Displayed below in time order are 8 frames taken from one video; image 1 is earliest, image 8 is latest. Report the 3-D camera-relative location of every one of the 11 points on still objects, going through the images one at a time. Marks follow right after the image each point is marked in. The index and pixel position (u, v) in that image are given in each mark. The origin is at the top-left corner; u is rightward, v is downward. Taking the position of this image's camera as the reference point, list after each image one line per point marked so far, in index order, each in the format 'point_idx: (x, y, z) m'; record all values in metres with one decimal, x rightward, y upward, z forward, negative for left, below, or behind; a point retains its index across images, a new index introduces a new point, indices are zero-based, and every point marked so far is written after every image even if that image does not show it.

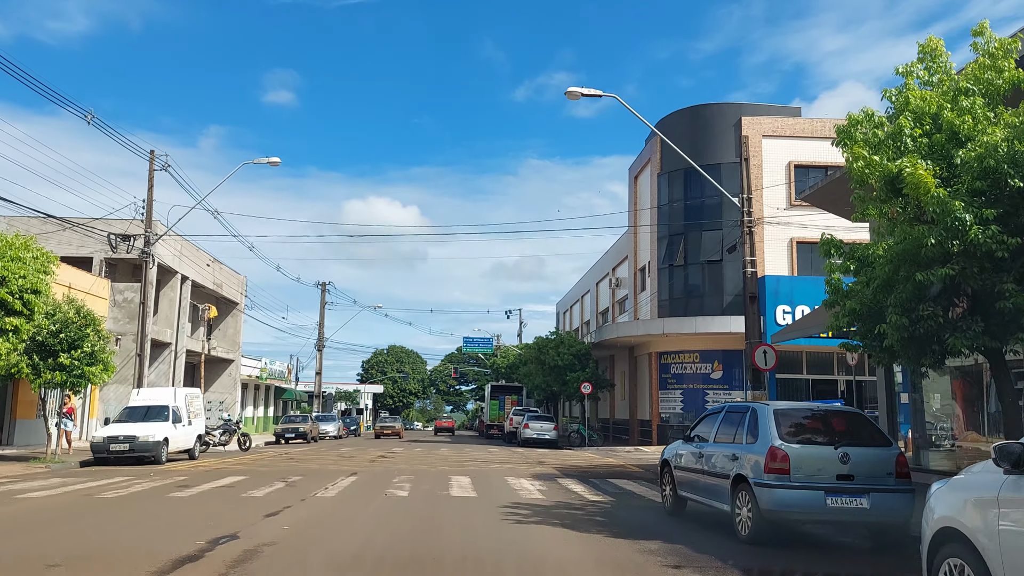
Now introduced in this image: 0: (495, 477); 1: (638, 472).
0: (-0.4, -4.1, +18.2) m
1: (+2.9, -4.2, +19.2) m
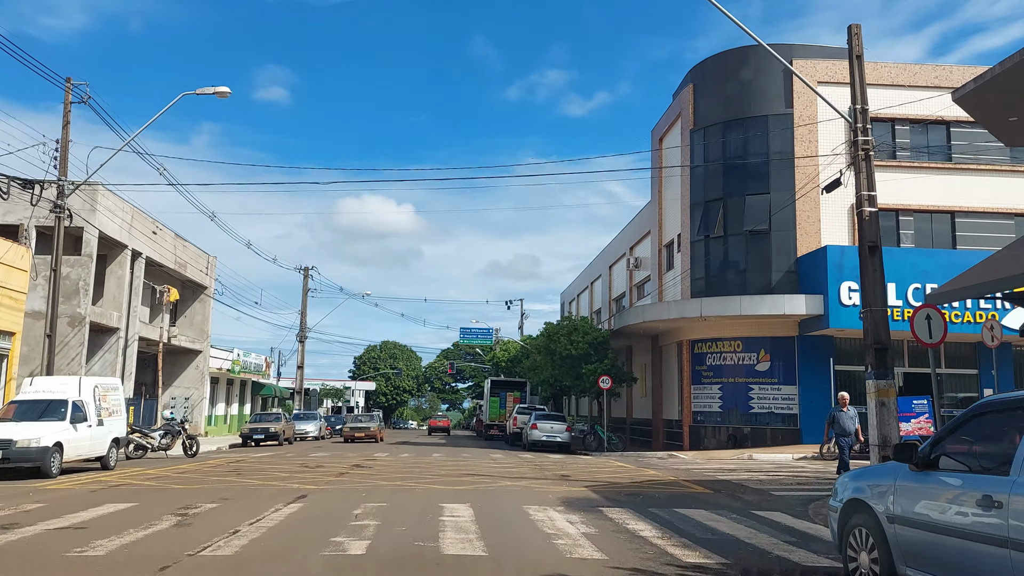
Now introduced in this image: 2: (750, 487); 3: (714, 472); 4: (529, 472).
0: (-0.1, -3.2, +12.8) m
1: (+3.2, -3.3, +13.7) m
2: (+4.3, -3.6, +15.1) m
3: (+4.4, -4.0, +18.4) m
4: (+0.4, -4.0, +18.3) m
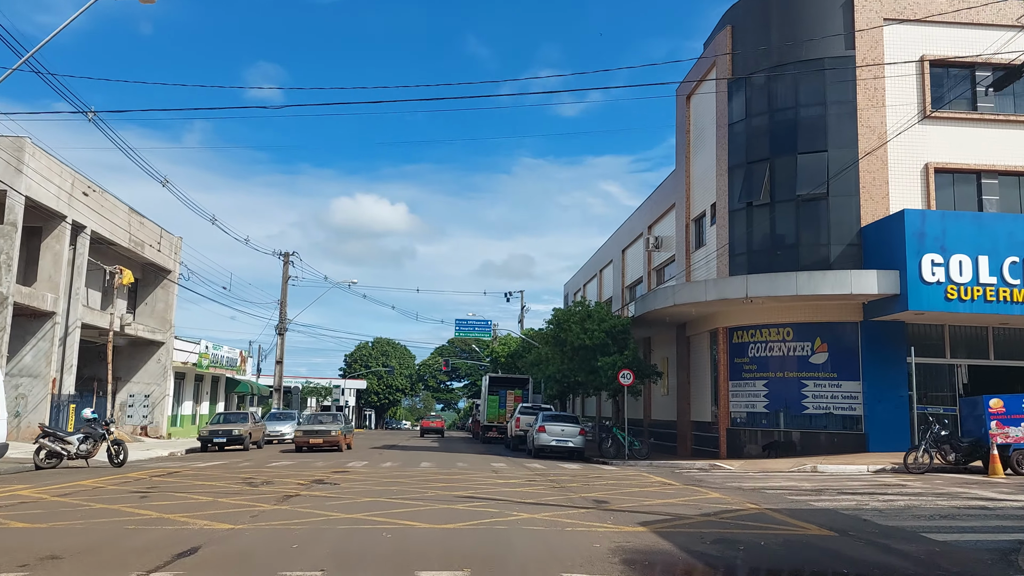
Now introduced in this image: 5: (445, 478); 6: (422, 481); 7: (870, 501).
0: (+0.1, -2.5, +8.0) m
1: (+3.4, -2.7, +9.0) m
2: (+4.5, -2.9, +10.4) m
3: (+4.6, -3.4, +13.7) m
4: (+0.5, -3.3, +13.5) m
5: (-1.4, -4.0, +17.9) m
6: (-1.8, -3.8, +16.6) m
7: (+5.4, -3.2, +12.7) m
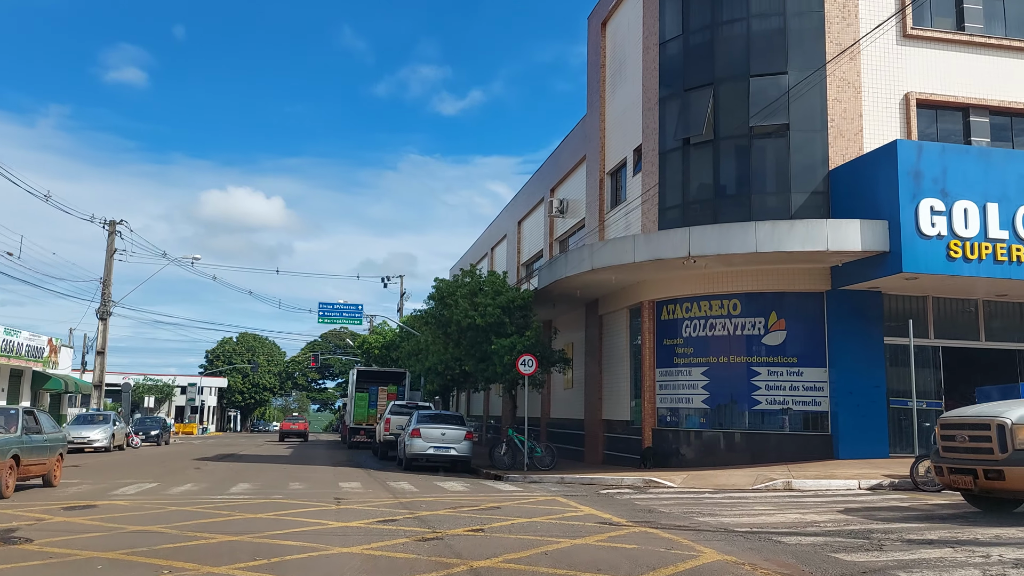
0: (-0.5, -1.6, +1.8) m
1: (+2.5, -1.7, +3.2) m
2: (+3.4, -2.0, +4.7) m
3: (+3.1, -2.4, +8.0) m
4: (-0.9, -2.4, +7.3) m
5: (-3.5, -3.0, +11.4) m
6: (-3.6, -2.8, +10.0) m
7: (+4.0, -2.3, +7.2) m
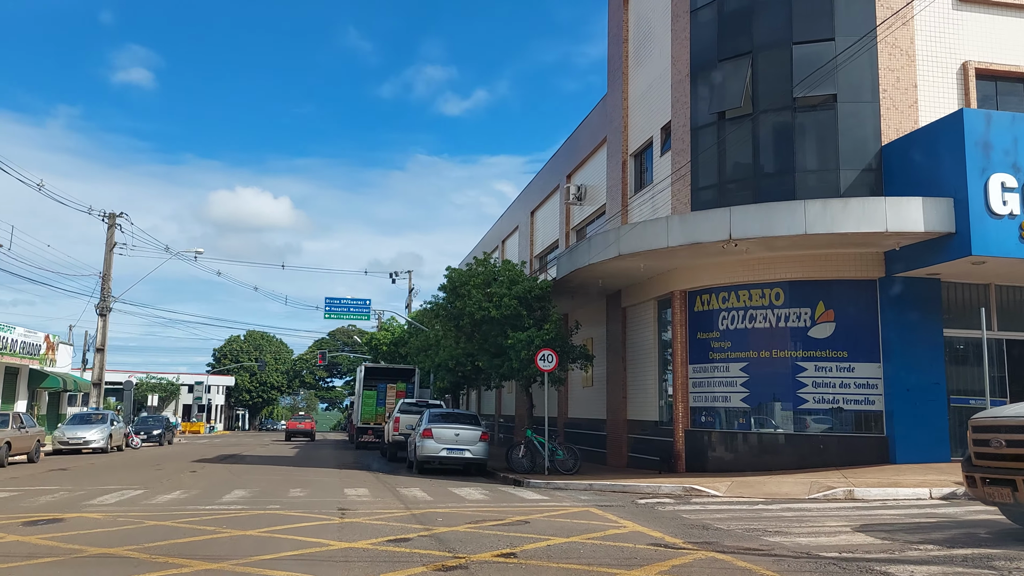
0: (-0.3, -1.3, +0.2) m
1: (+2.8, -1.5, +1.6) m
2: (+3.7, -1.8, +3.1) m
3: (+3.4, -2.2, +6.4) m
4: (-0.6, -2.1, +5.7) m
5: (-3.1, -2.8, +9.9) m
6: (-3.3, -2.6, +8.5) m
7: (+4.3, -2.1, +5.6) m
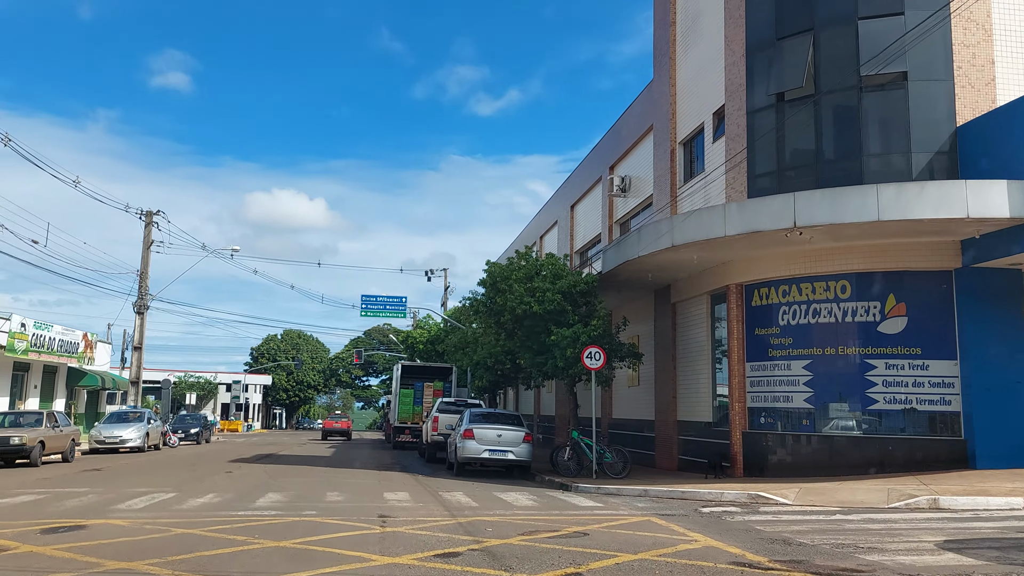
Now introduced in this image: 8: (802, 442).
0: (-0.1, -1.2, -0.7) m
1: (+3.0, -1.4, +0.6) m
2: (+4.0, -1.6, +2.1) m
3: (+3.9, -2.1, +5.4) m
4: (-0.2, -2.0, +4.9) m
5: (-2.5, -2.7, +9.1) m
6: (-2.8, -2.5, +7.7) m
7: (+4.8, -1.9, +4.5) m
8: (+5.5, -2.9, +15.9) m
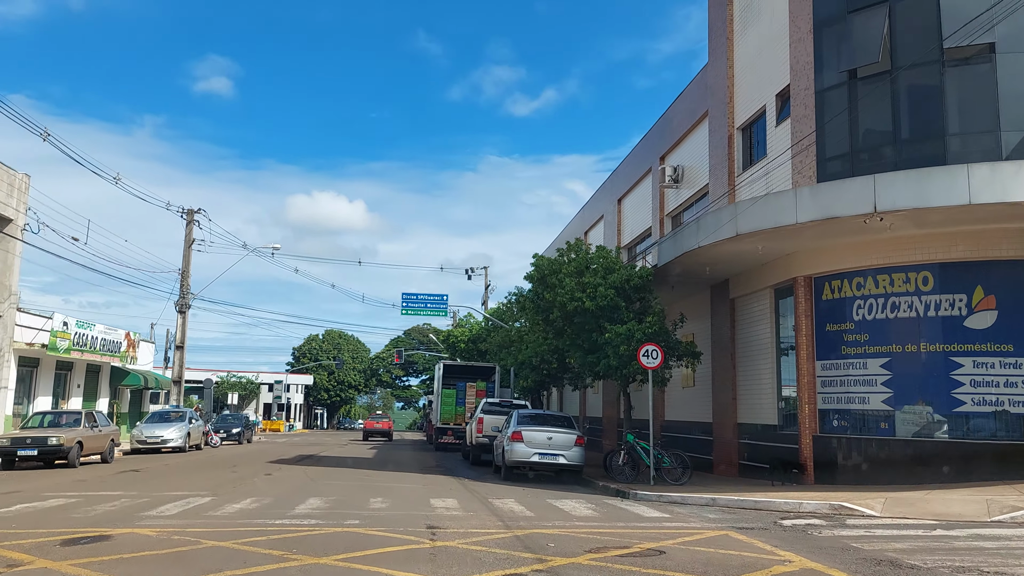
0: (+0.1, -1.1, -1.6) m
1: (+3.3, -1.2, -0.5) m
2: (+4.3, -1.5, +0.9) m
3: (+4.3, -1.9, +4.2) m
4: (+0.3, -1.9, +3.9) m
5: (-1.9, -2.6, +8.2) m
6: (-2.2, -2.4, +6.9) m
7: (+5.2, -1.8, +3.3) m
8: (+6.4, -2.8, +14.7) m
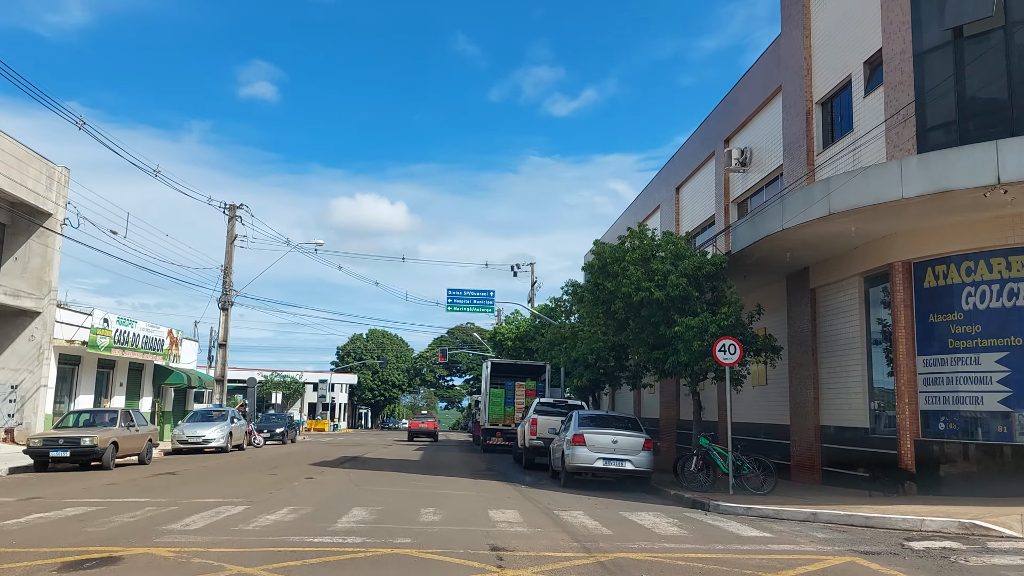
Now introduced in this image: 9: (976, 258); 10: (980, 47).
0: (+0.3, -0.9, -3.1) m
1: (+3.5, -1.0, -2.1) m
2: (+4.7, -1.3, -0.8) m
3: (+4.8, -1.7, +2.5) m
4: (+0.7, -1.7, +2.4) m
5: (-1.2, -2.4, +6.8) m
6: (-1.6, -2.1, +5.5) m
7: (+5.6, -1.6, +1.6) m
8: (+7.4, -2.5, +12.9) m
9: (+7.4, +0.5, +13.4) m
10: (+7.6, +3.9, +13.6) m
